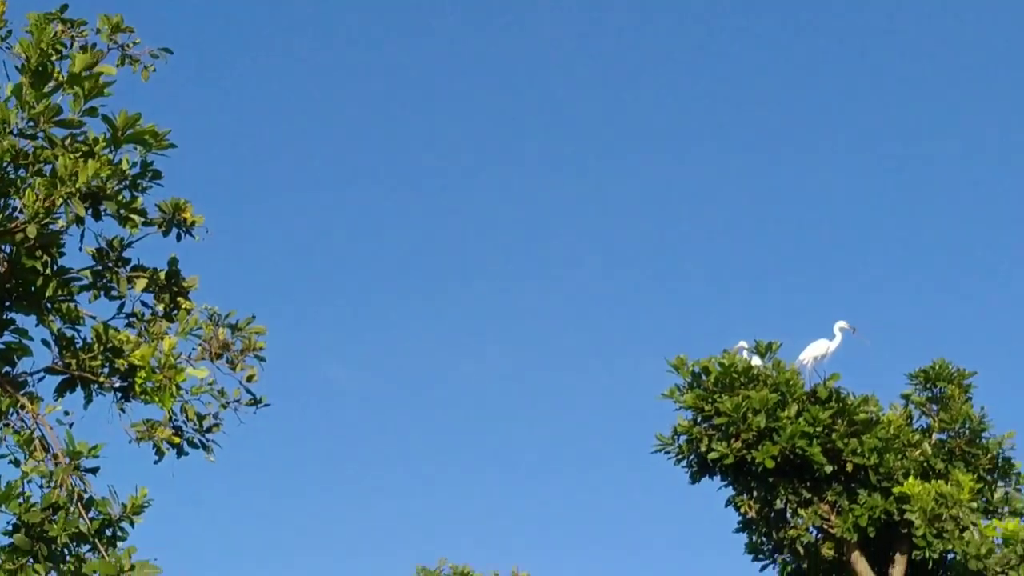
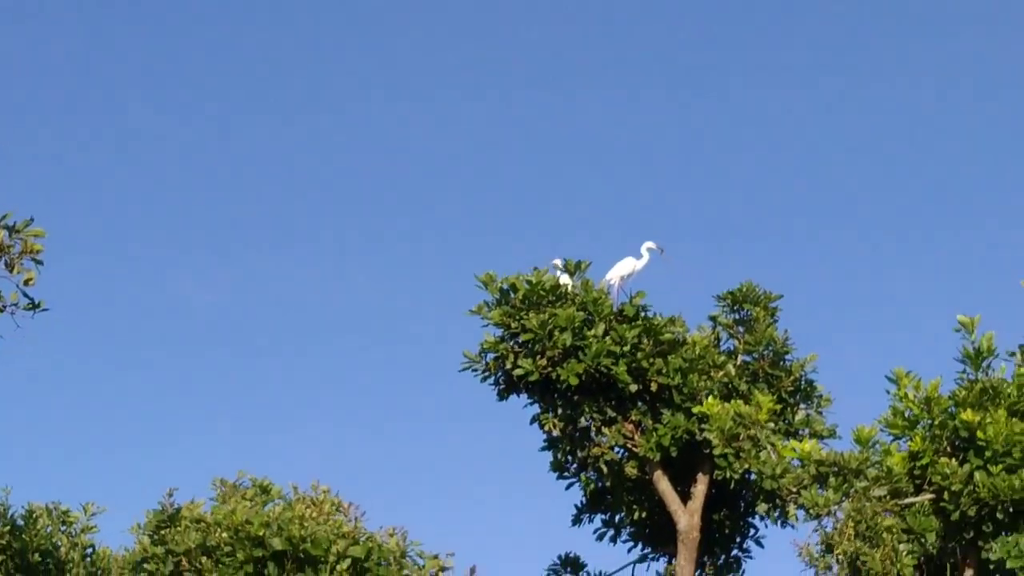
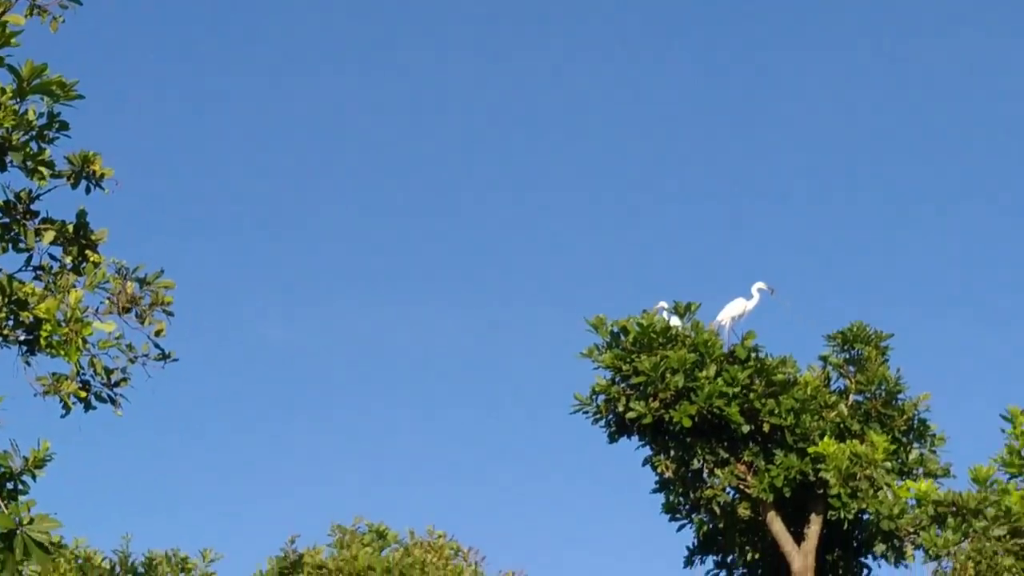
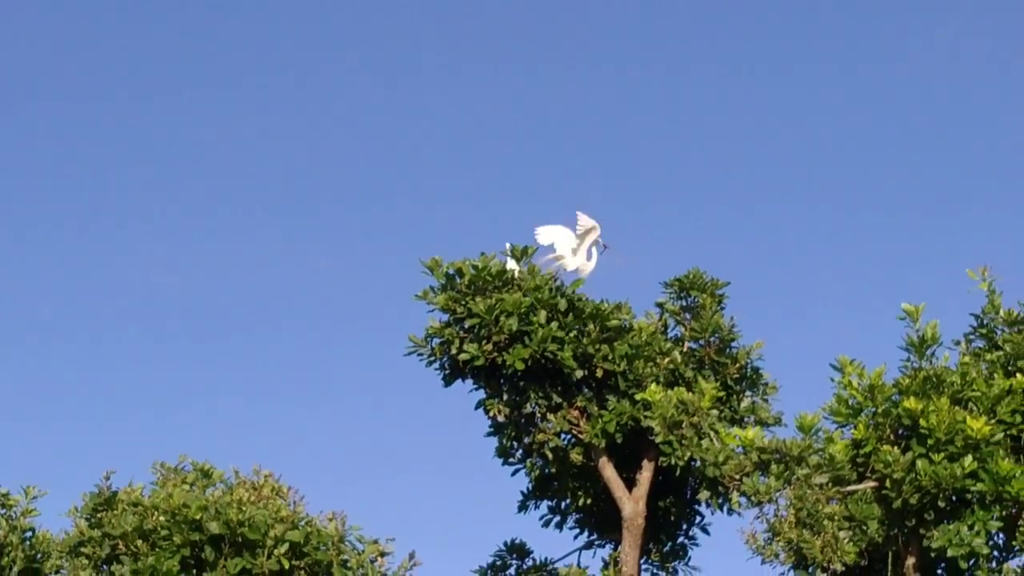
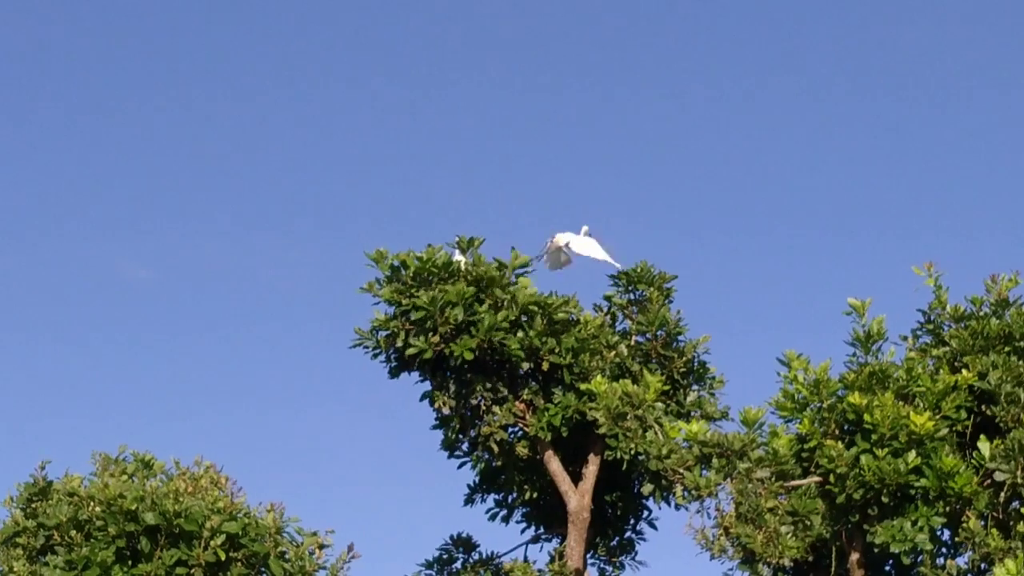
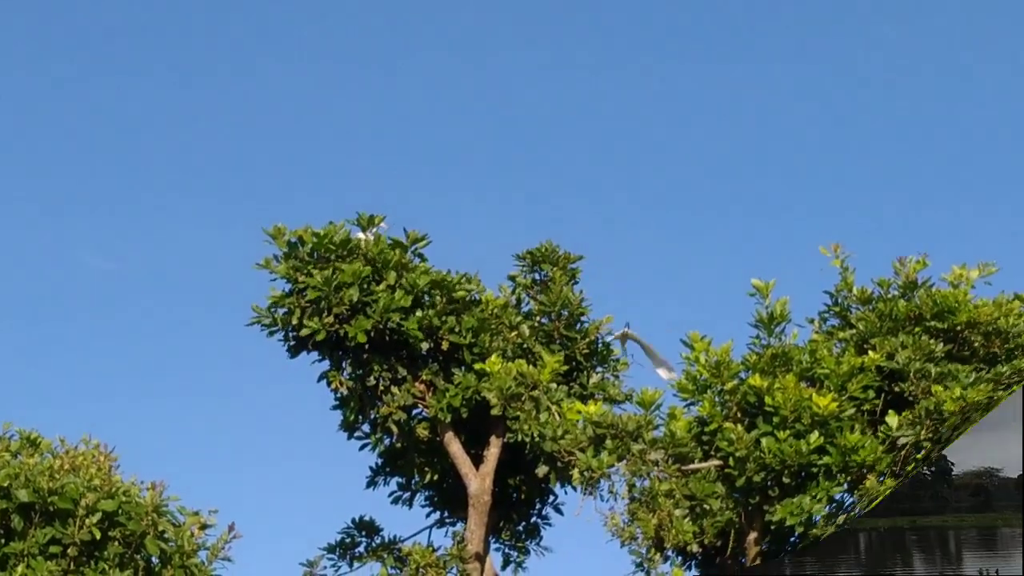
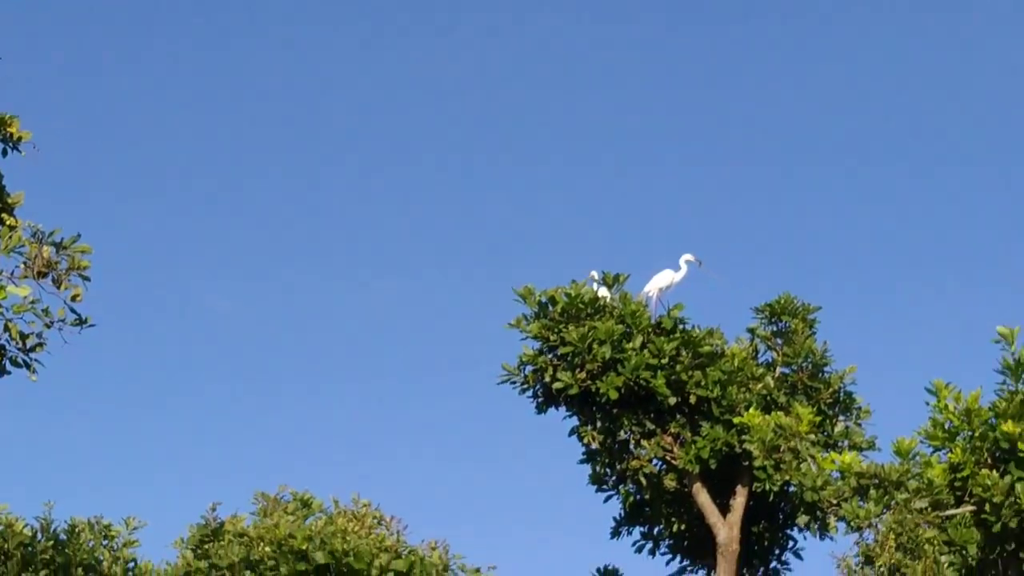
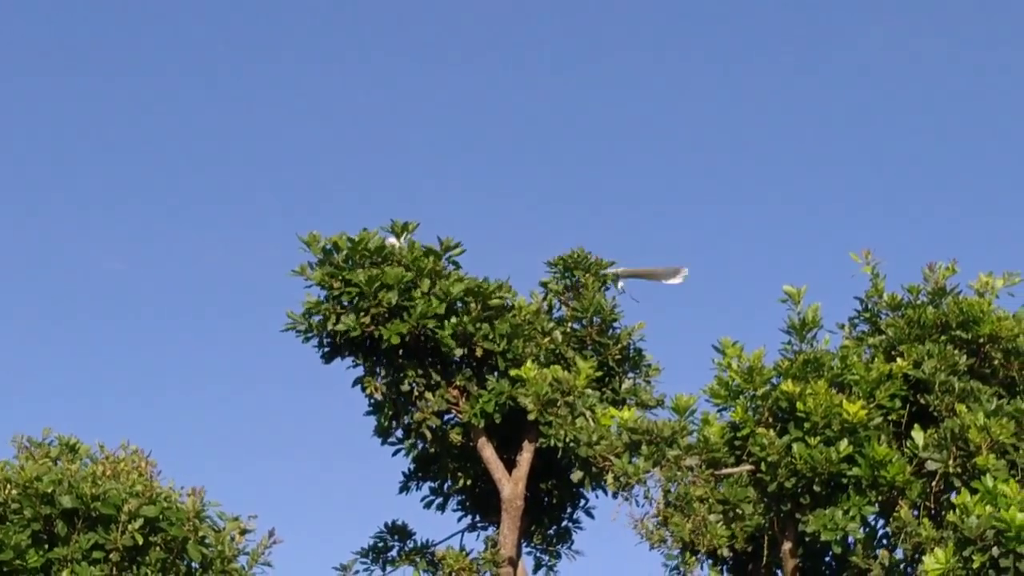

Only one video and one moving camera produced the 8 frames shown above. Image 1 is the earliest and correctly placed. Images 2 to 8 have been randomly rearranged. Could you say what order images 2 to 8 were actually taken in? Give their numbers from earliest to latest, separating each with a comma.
3, 7, 2, 4, 5, 8, 6
